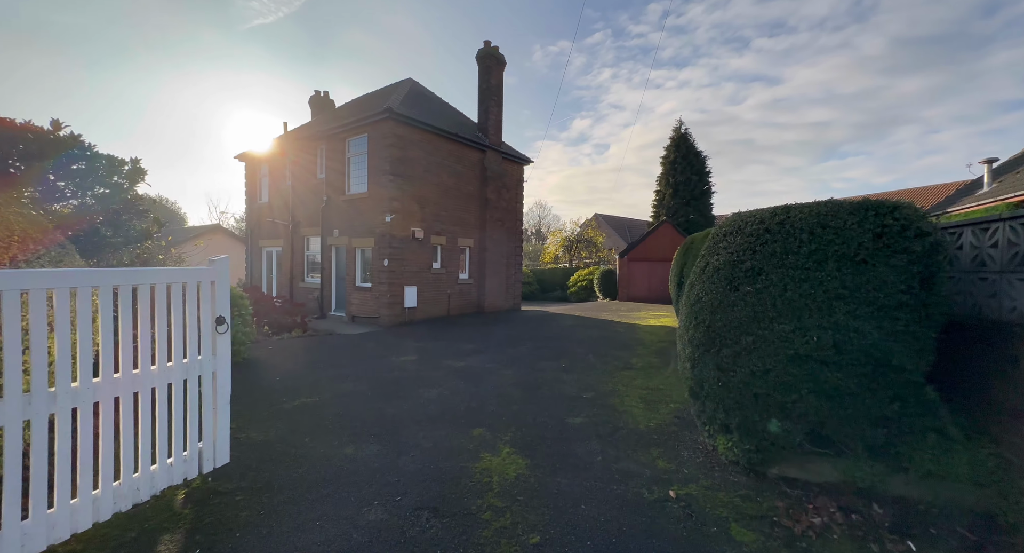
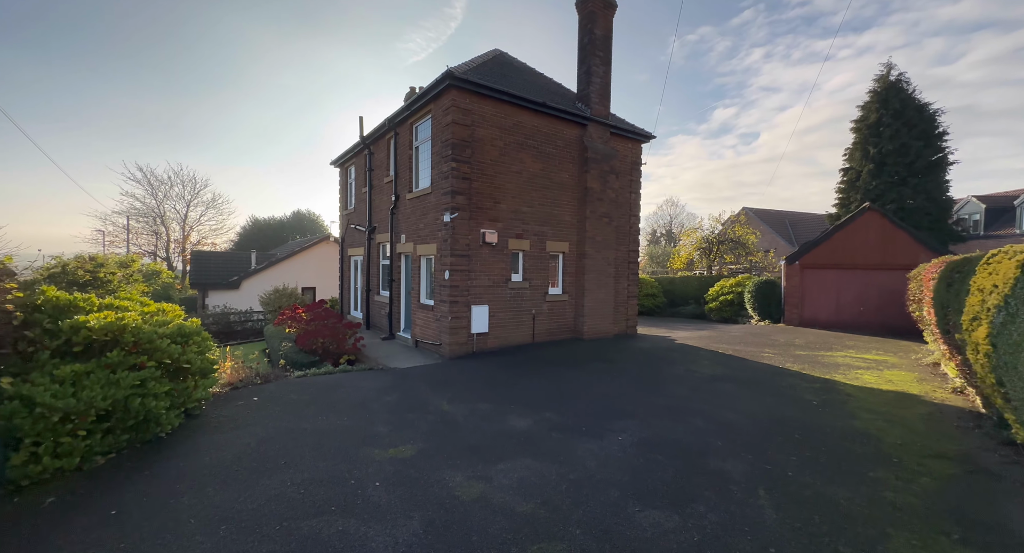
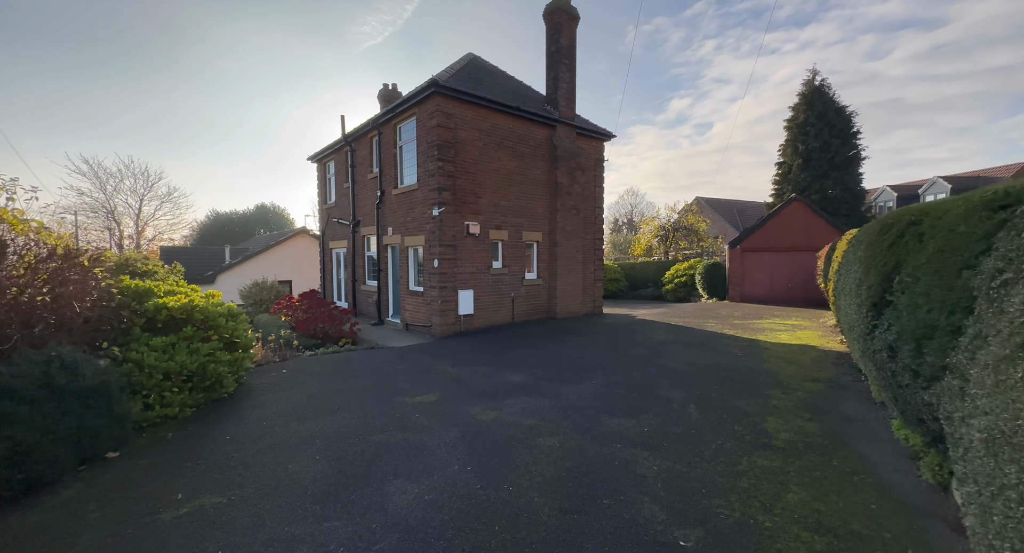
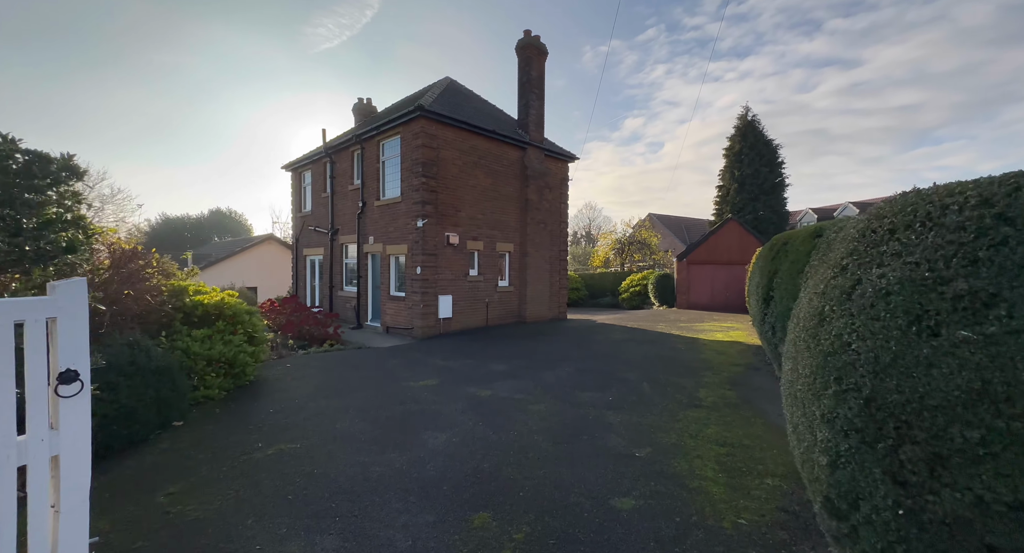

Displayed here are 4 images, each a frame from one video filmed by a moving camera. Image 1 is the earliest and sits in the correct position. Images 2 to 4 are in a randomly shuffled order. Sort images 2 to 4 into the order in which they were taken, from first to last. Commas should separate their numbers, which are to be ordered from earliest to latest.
4, 3, 2
